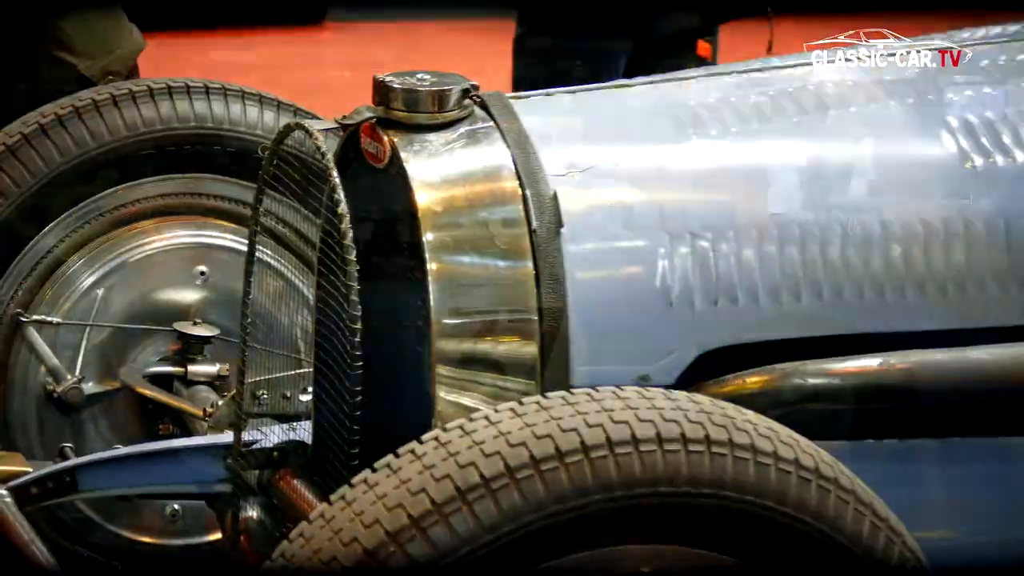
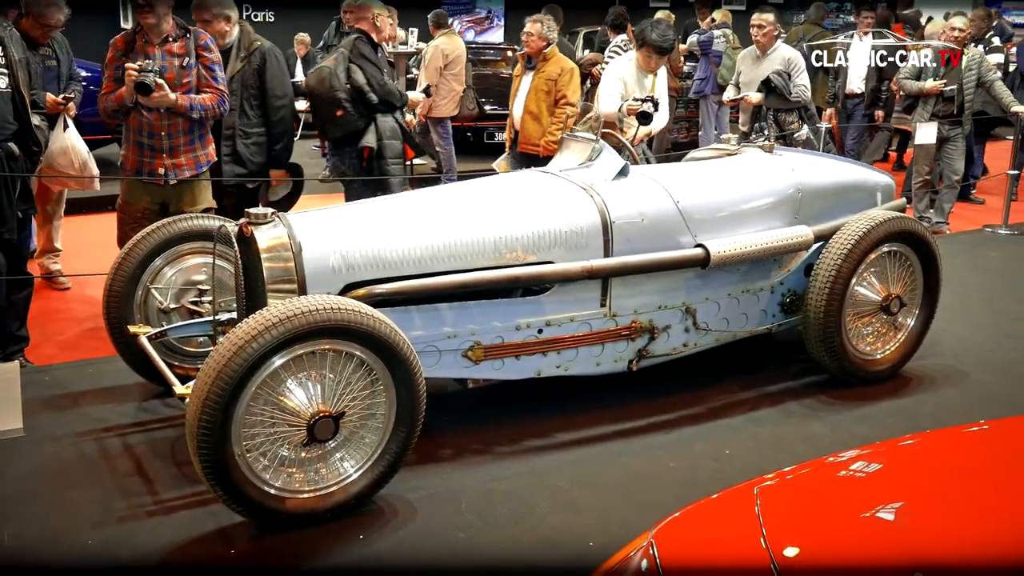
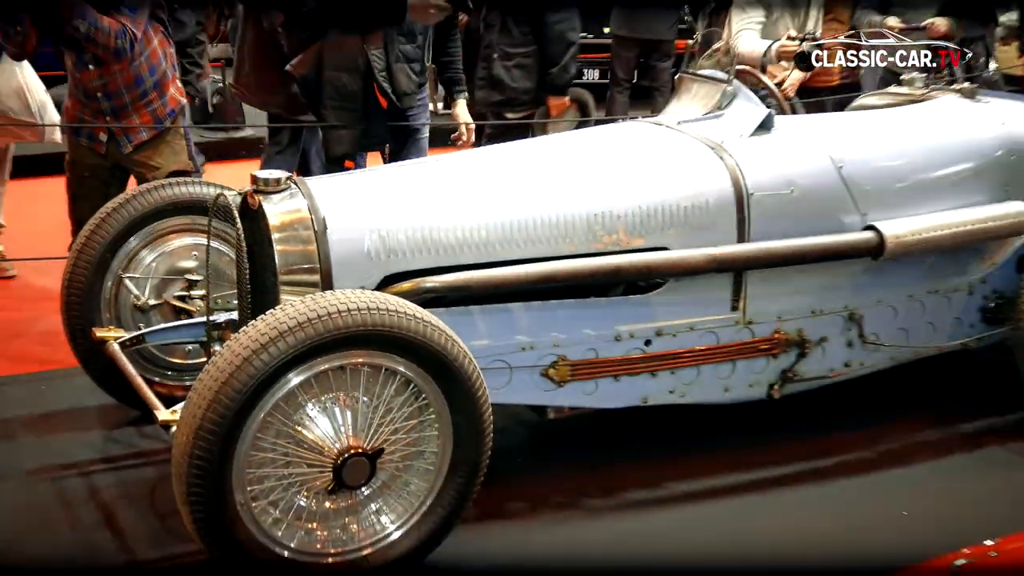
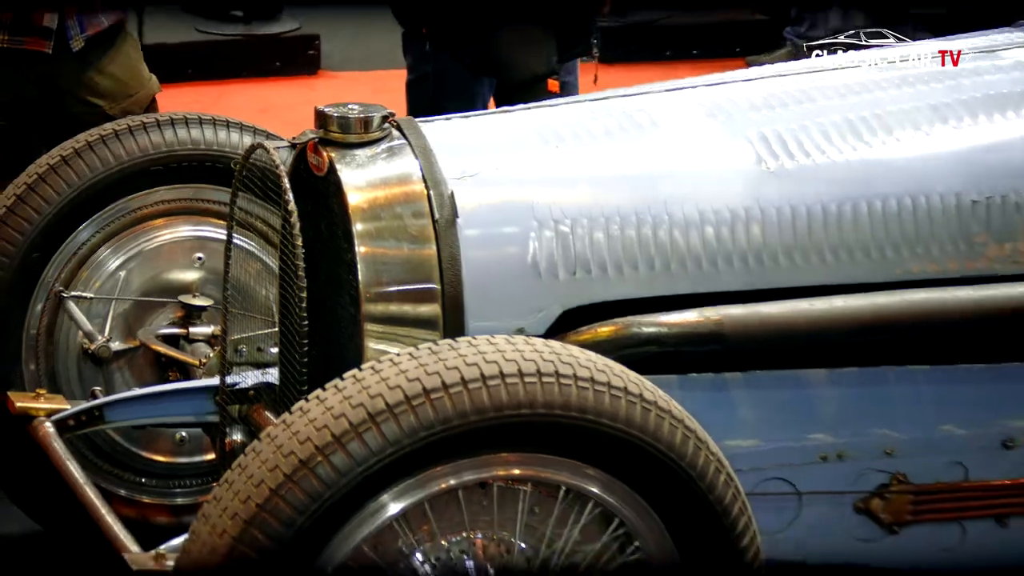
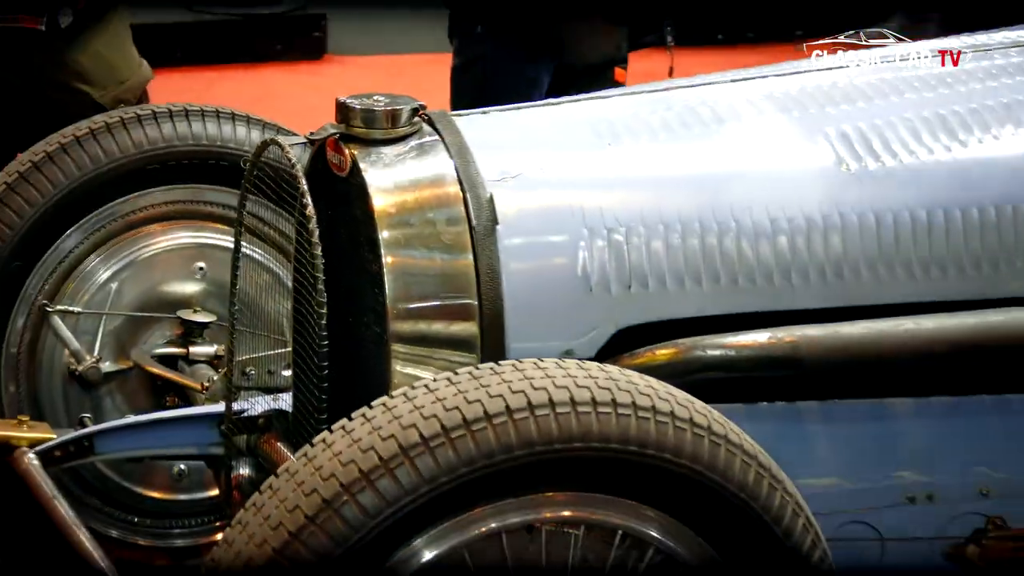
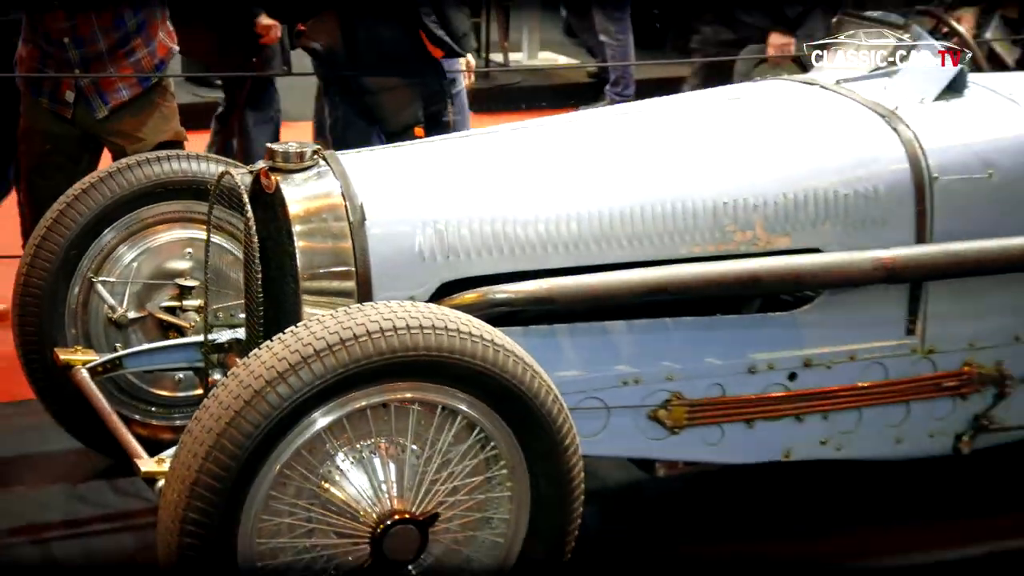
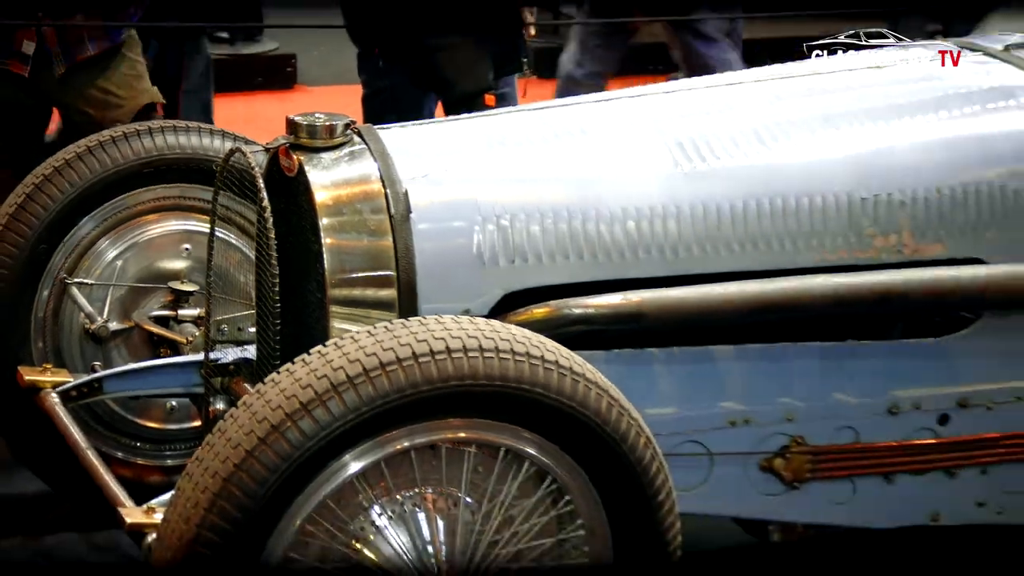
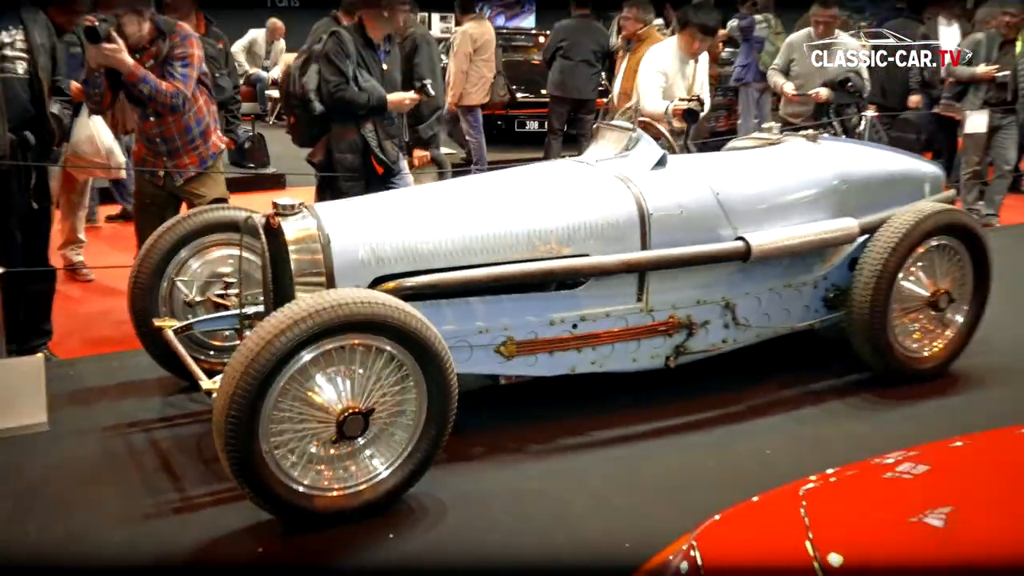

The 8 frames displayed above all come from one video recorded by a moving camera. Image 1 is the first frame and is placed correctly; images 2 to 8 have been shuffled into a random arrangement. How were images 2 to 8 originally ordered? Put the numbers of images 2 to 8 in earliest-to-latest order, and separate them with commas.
5, 4, 7, 6, 3, 8, 2
